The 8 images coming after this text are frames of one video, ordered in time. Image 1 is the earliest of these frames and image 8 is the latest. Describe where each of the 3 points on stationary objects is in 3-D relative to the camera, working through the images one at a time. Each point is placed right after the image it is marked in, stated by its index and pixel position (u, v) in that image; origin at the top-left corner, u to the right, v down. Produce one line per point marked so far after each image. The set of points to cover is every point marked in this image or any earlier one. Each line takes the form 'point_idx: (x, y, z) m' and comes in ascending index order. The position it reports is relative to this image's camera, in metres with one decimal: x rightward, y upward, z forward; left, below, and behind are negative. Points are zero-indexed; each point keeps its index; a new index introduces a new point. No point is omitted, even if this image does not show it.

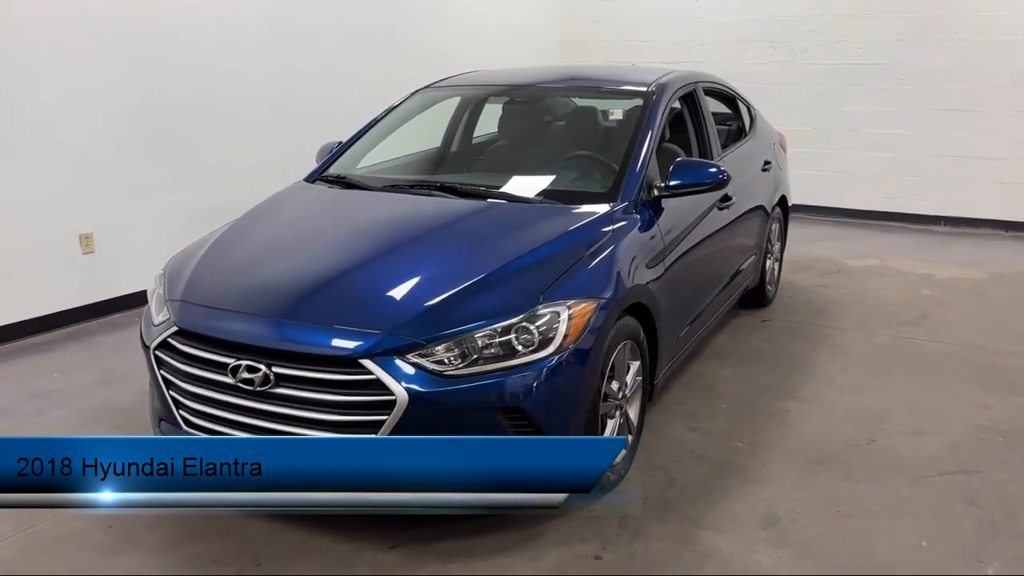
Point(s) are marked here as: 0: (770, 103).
0: (+2.4, +1.7, +7.8) m
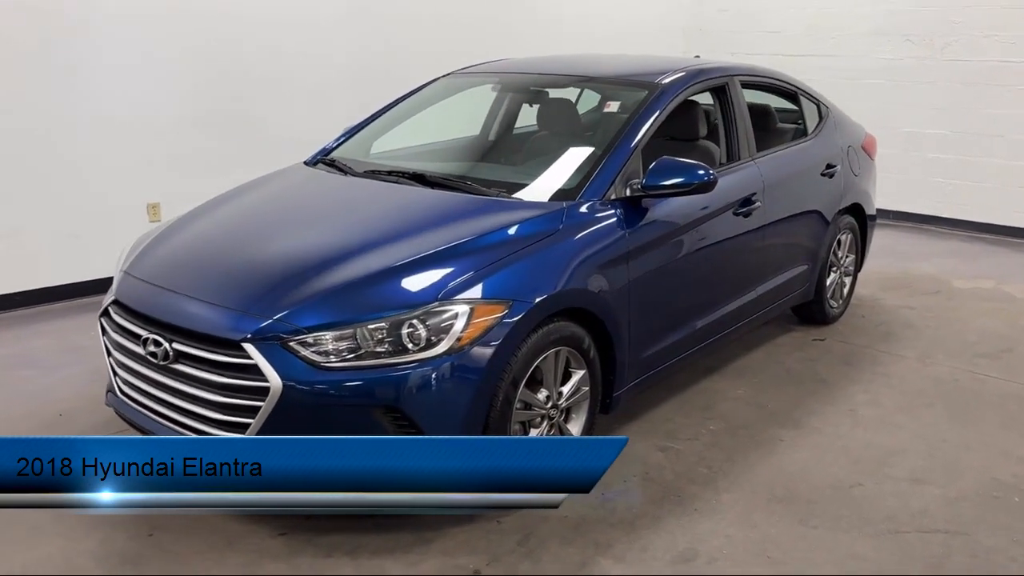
0: (+3.3, +1.5, +7.1) m
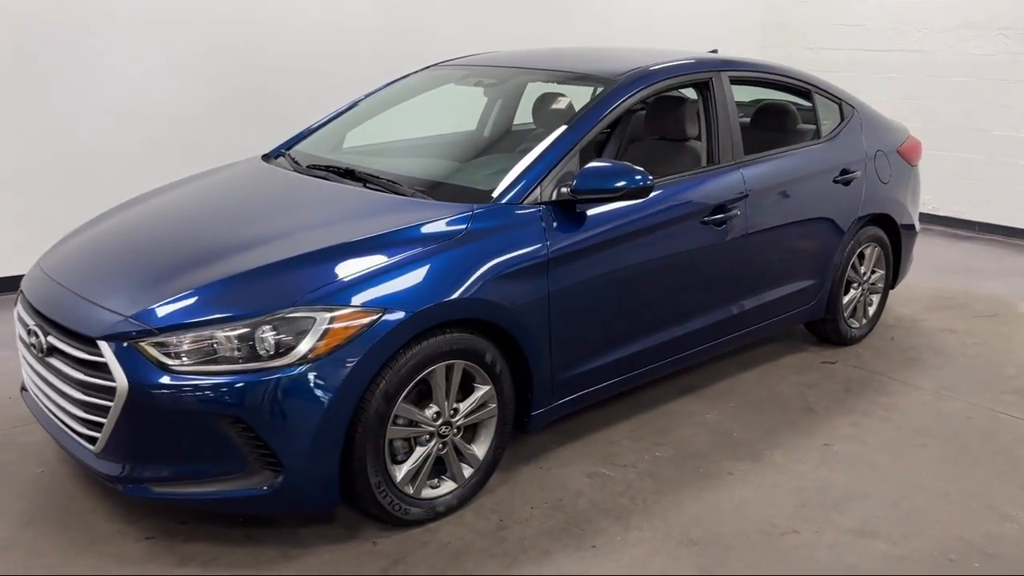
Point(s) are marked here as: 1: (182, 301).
0: (+3.7, +1.4, +6.4) m
1: (-0.8, 0.0, +2.1) m
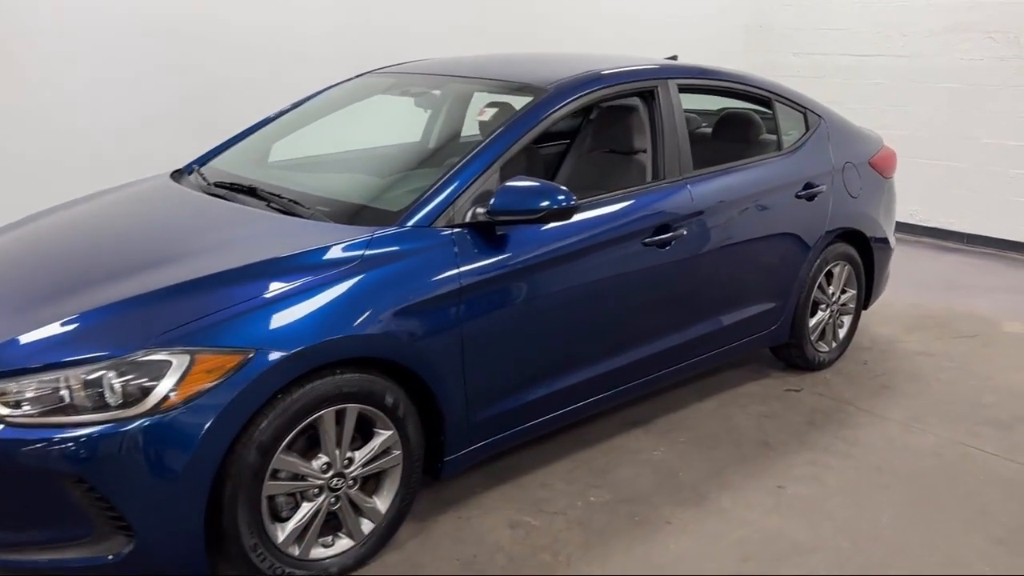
0: (+3.4, +1.3, +6.2) m
1: (-1.1, -0.1, +1.9) m
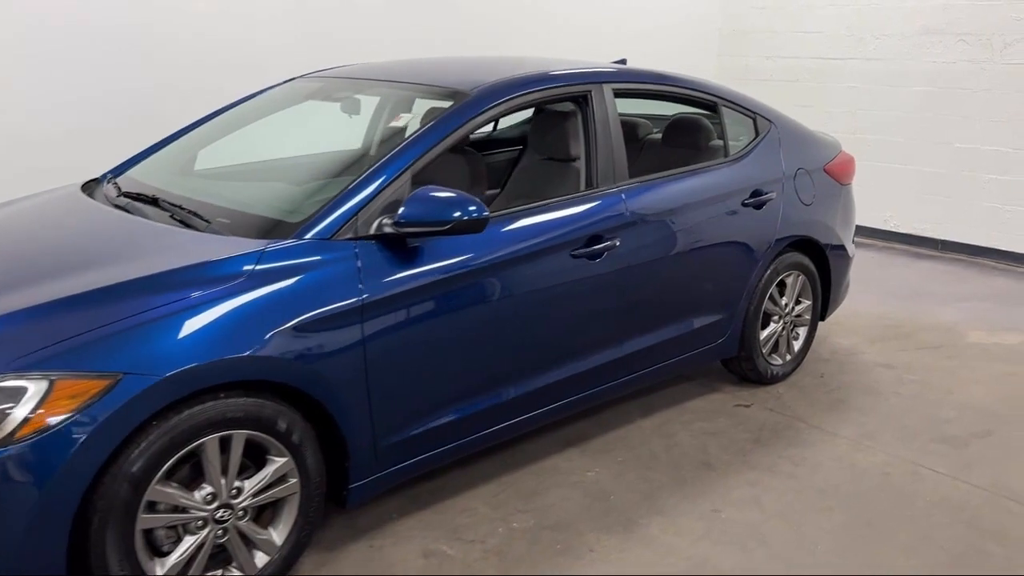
0: (+3.2, +1.2, +6.1) m
1: (-1.3, -0.2, +1.7) m
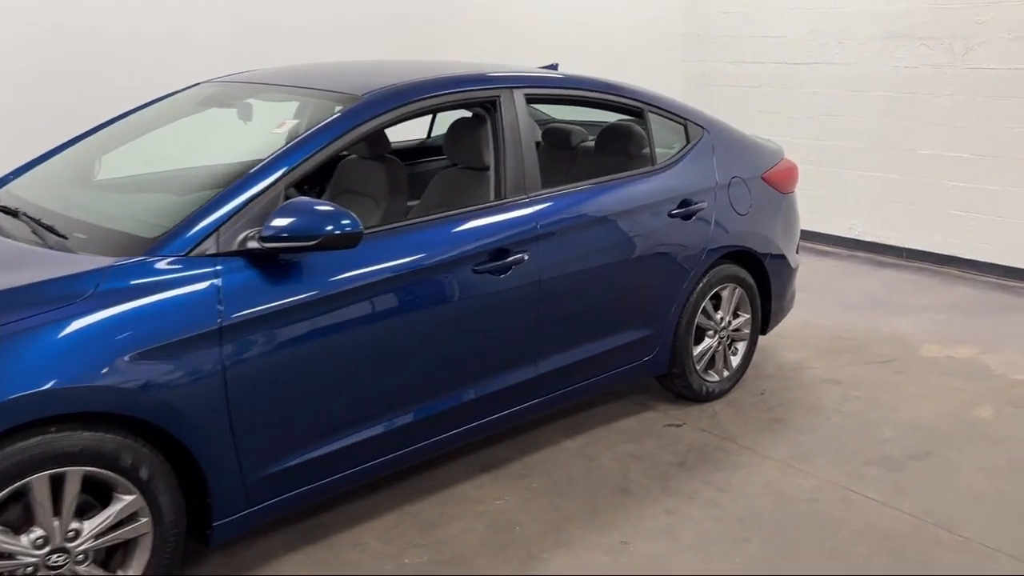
0: (+2.9, +1.2, +5.9) m
1: (-1.6, -0.2, +1.6) m
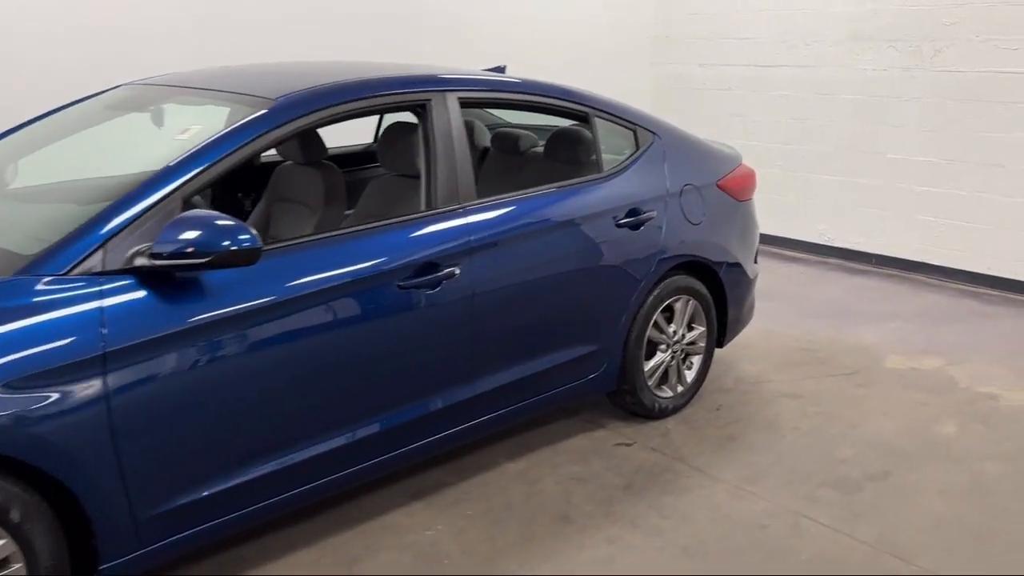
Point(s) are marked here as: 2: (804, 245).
0: (+2.6, +1.1, +5.8) m
1: (-1.7, -0.3, +1.4) m
2: (+2.2, +0.3, +6.5) m
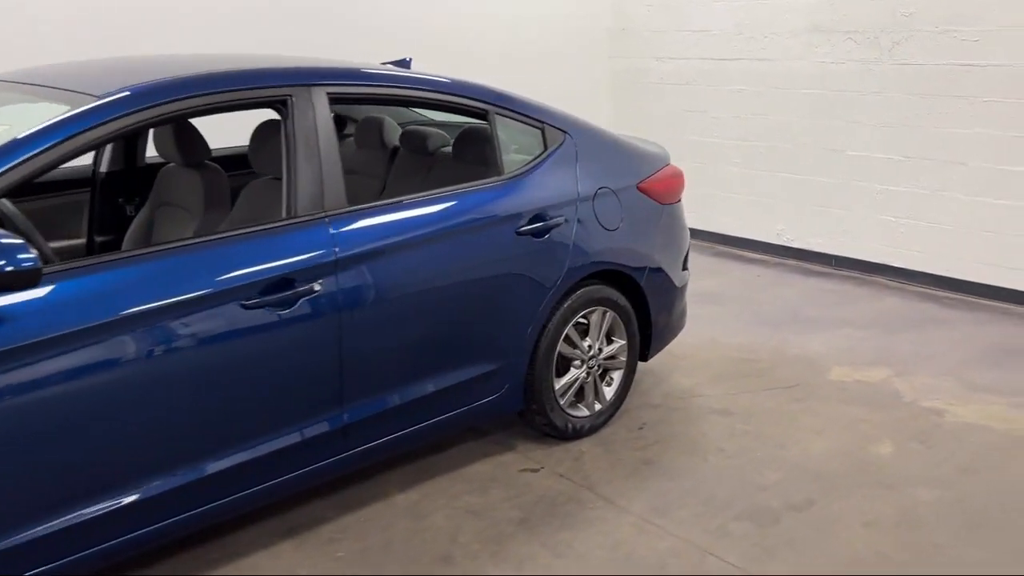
0: (+2.2, +1.1, +5.6) m
1: (-2.1, -0.3, +1.1) m
2: (+1.8, +0.3, +6.3) m
